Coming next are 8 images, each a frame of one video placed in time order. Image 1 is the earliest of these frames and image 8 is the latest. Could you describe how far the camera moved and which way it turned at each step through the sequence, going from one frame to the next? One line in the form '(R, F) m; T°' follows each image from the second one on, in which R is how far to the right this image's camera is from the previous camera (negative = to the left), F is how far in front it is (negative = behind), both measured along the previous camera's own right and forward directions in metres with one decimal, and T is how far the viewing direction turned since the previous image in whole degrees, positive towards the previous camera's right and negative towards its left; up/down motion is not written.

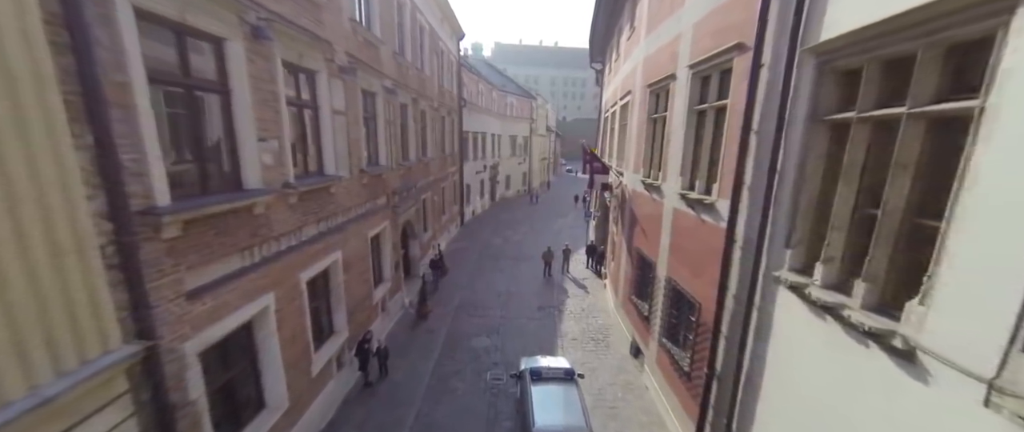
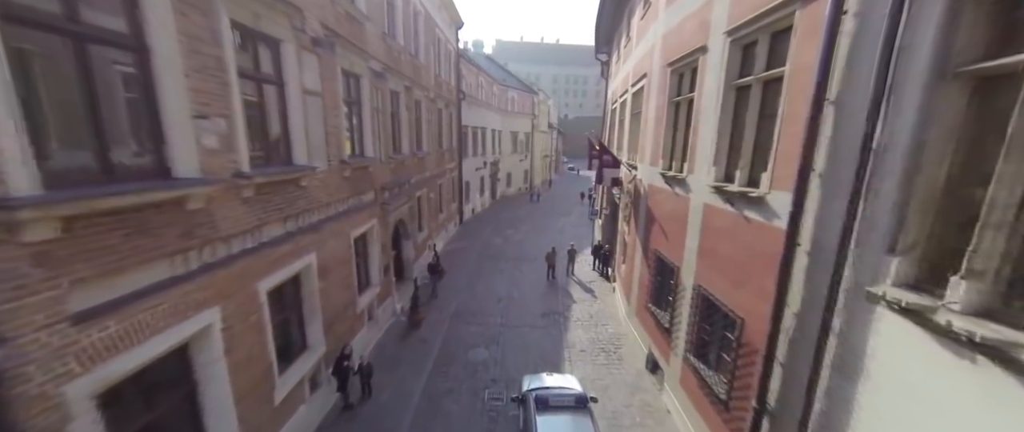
(0.0, +1.0) m; 0°
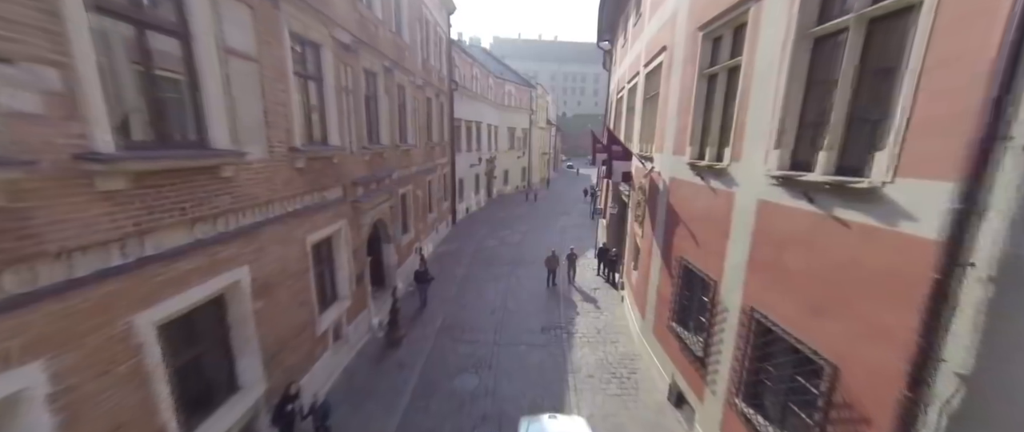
(+0.1, +1.4) m; 0°
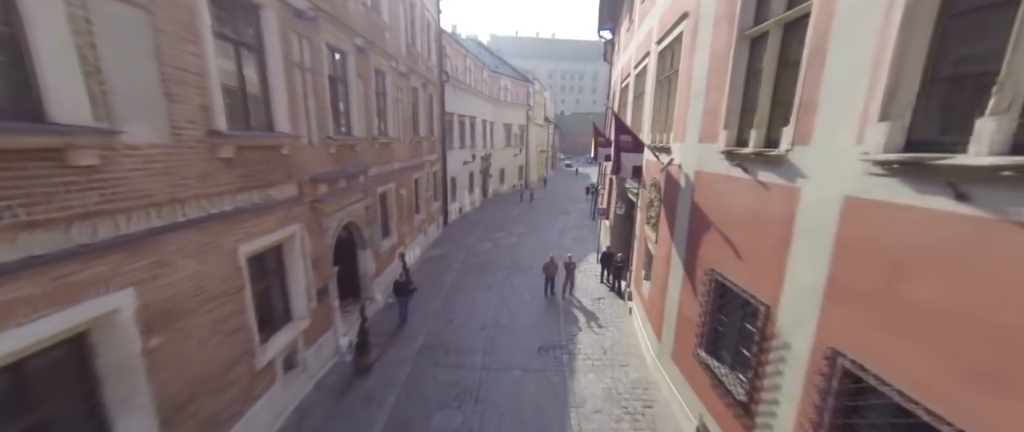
(+0.1, +1.3) m; 0°
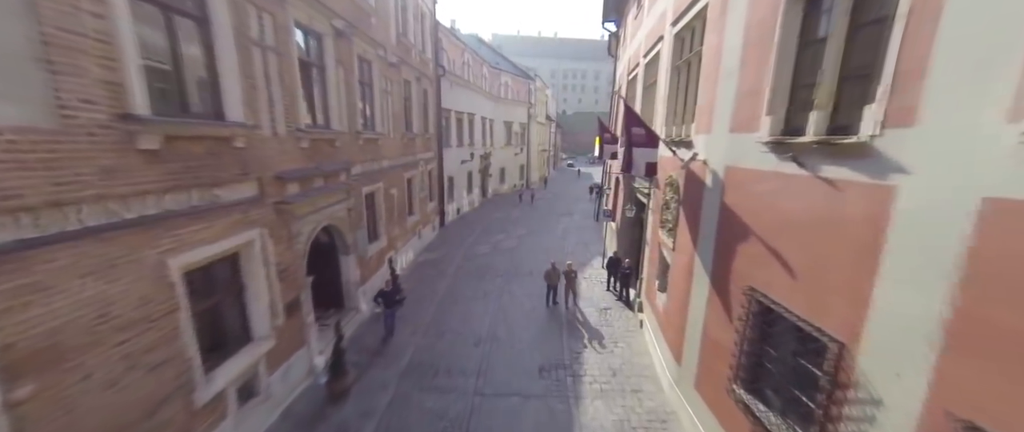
(+0.1, +0.9) m; 0°
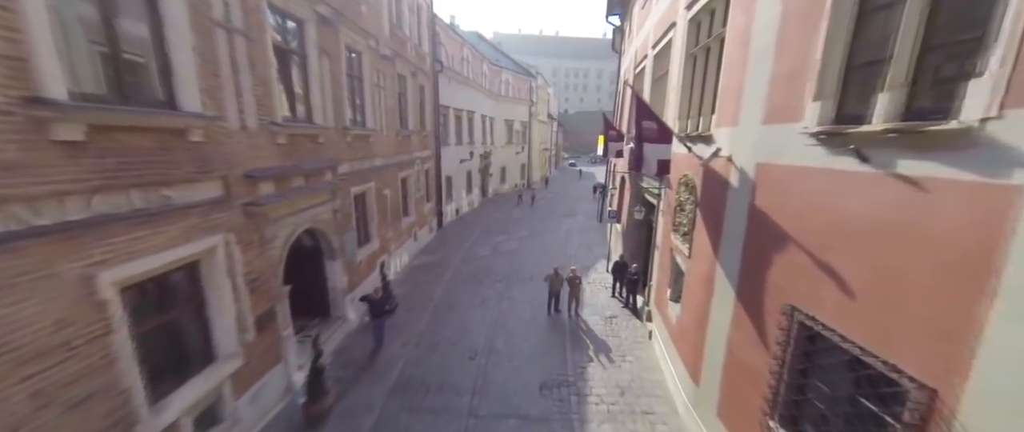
(+0.1, +0.6) m; 0°
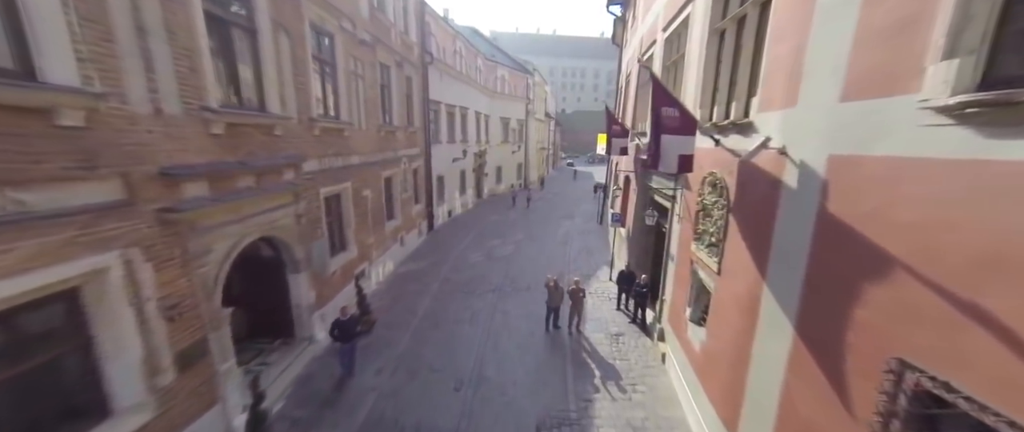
(+0.1, +1.1) m; 0°
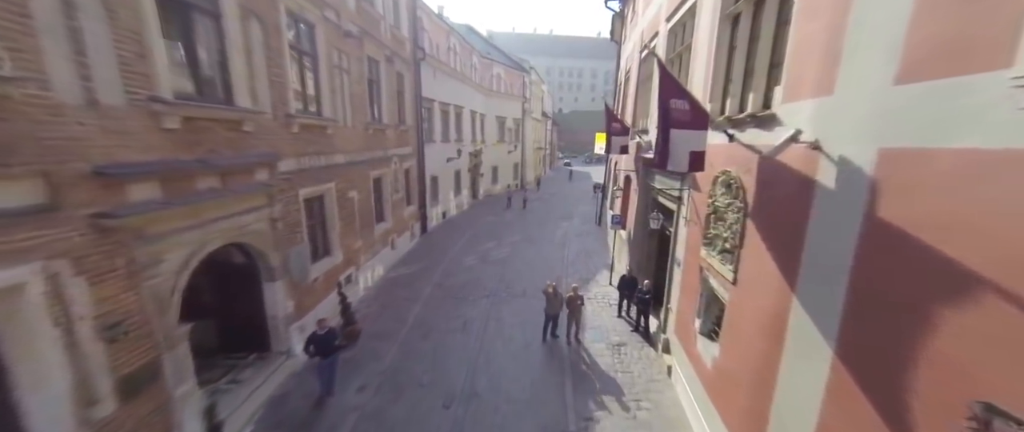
(+0.1, +0.5) m; 0°
